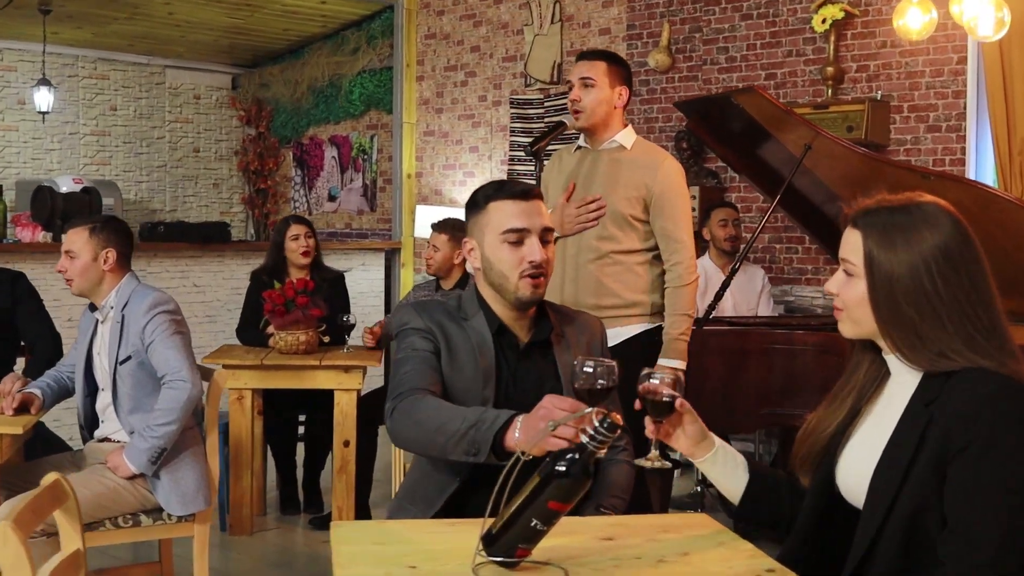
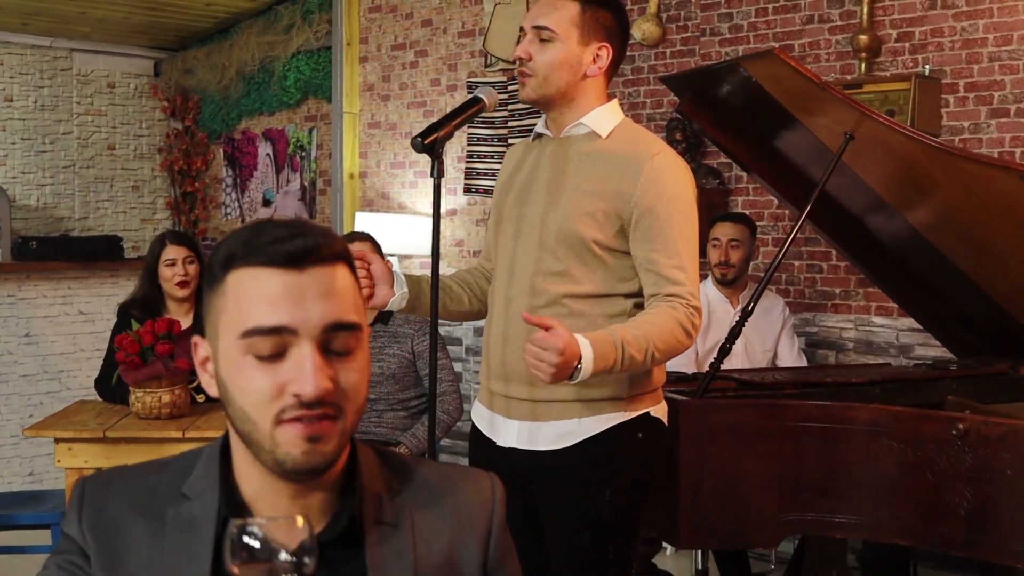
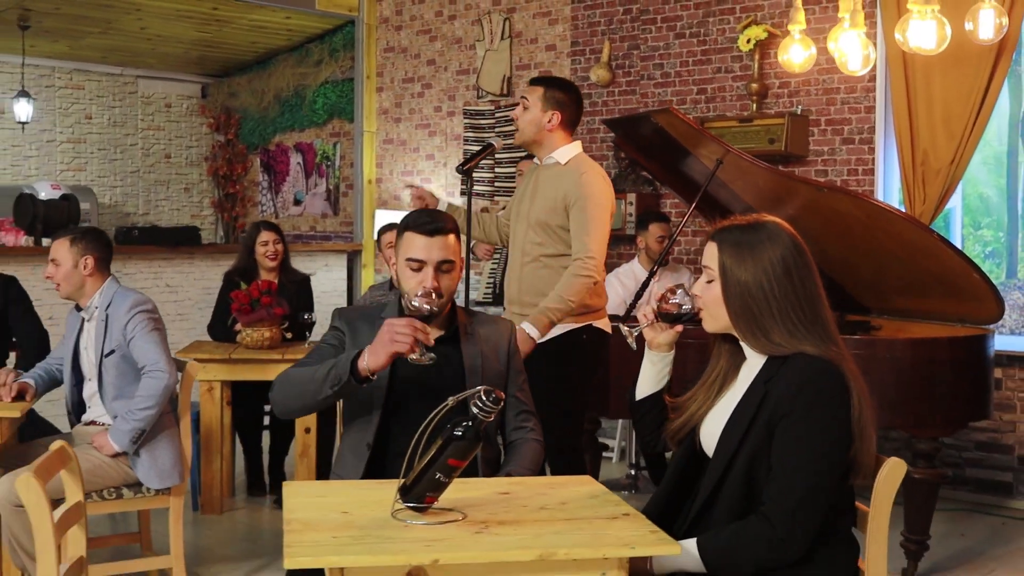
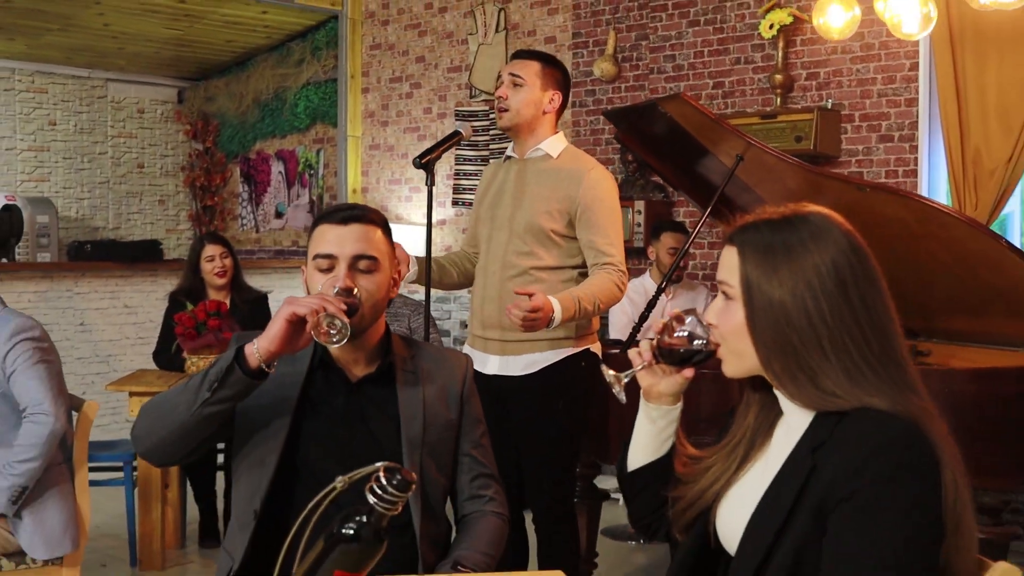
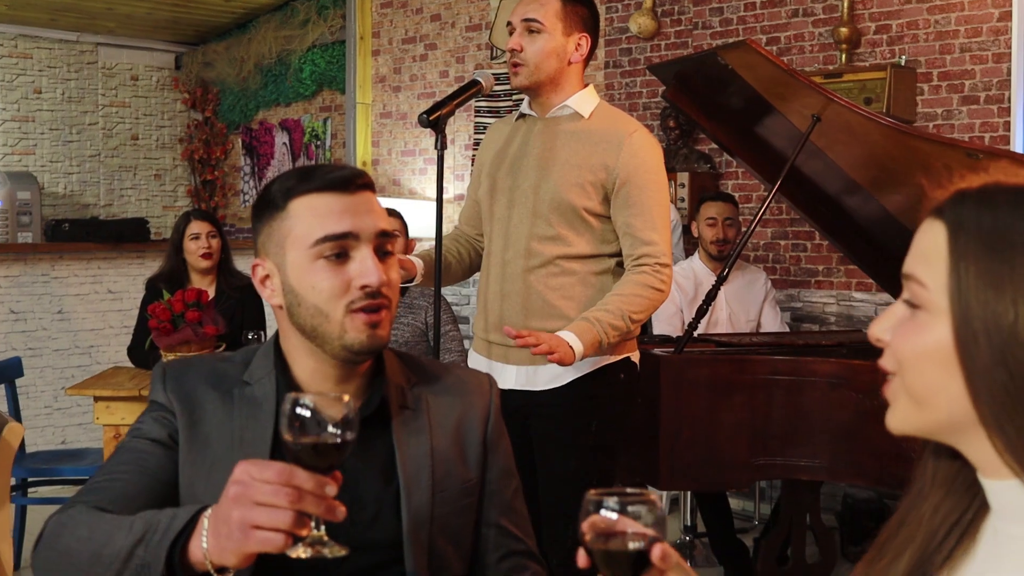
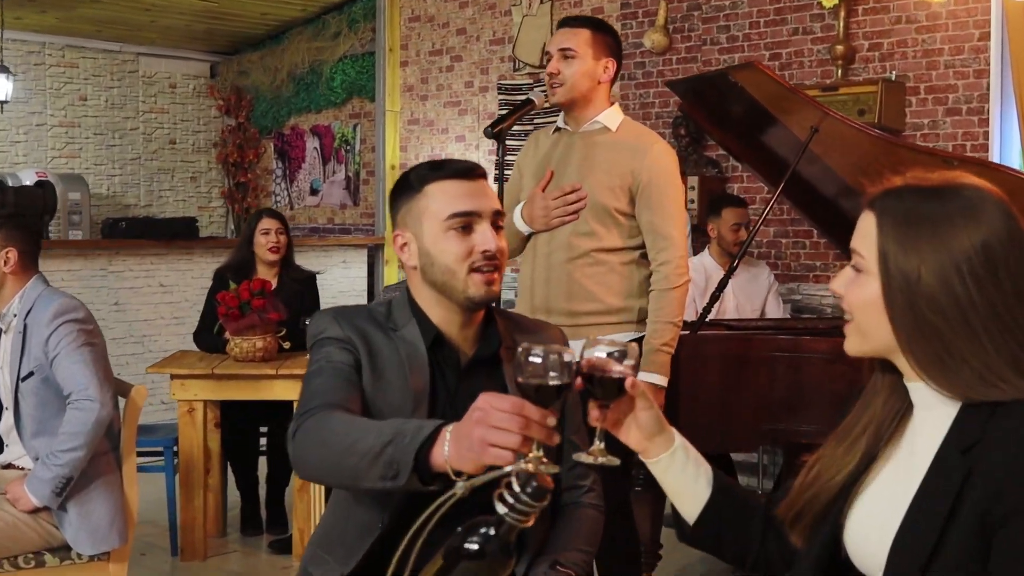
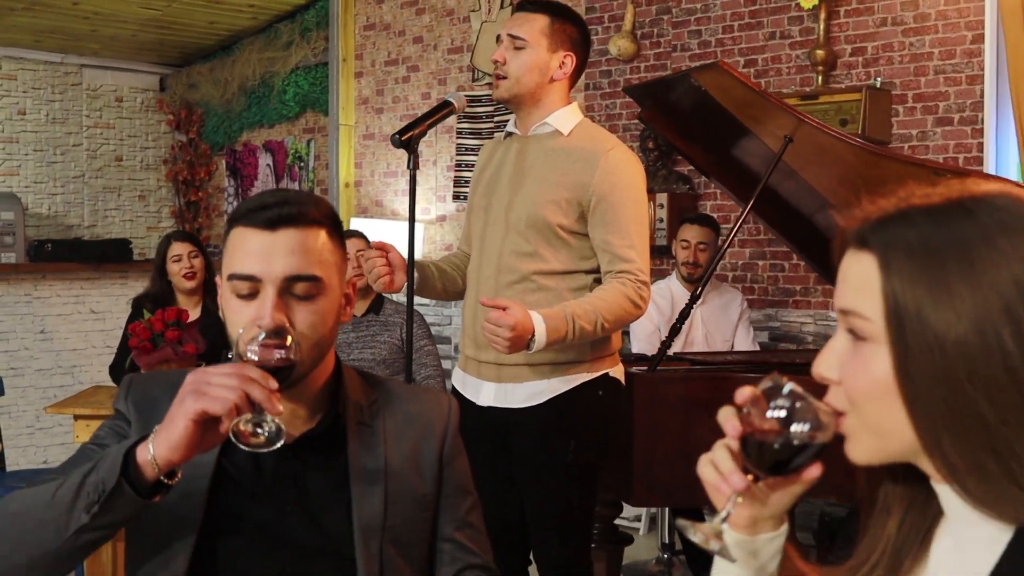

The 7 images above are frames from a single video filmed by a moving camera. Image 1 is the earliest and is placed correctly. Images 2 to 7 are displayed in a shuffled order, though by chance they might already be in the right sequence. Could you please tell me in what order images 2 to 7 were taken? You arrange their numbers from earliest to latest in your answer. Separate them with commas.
6, 5, 2, 7, 4, 3
